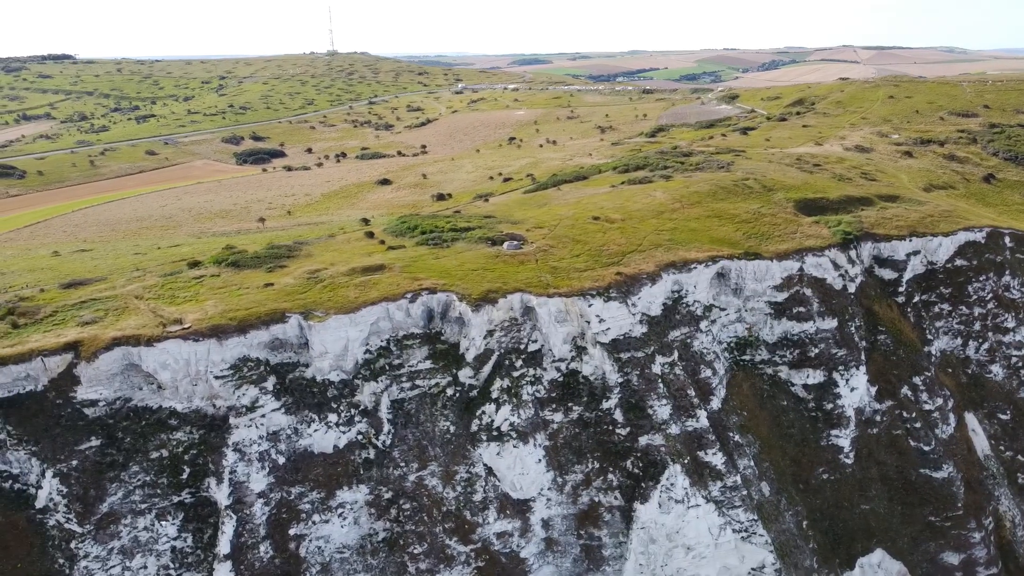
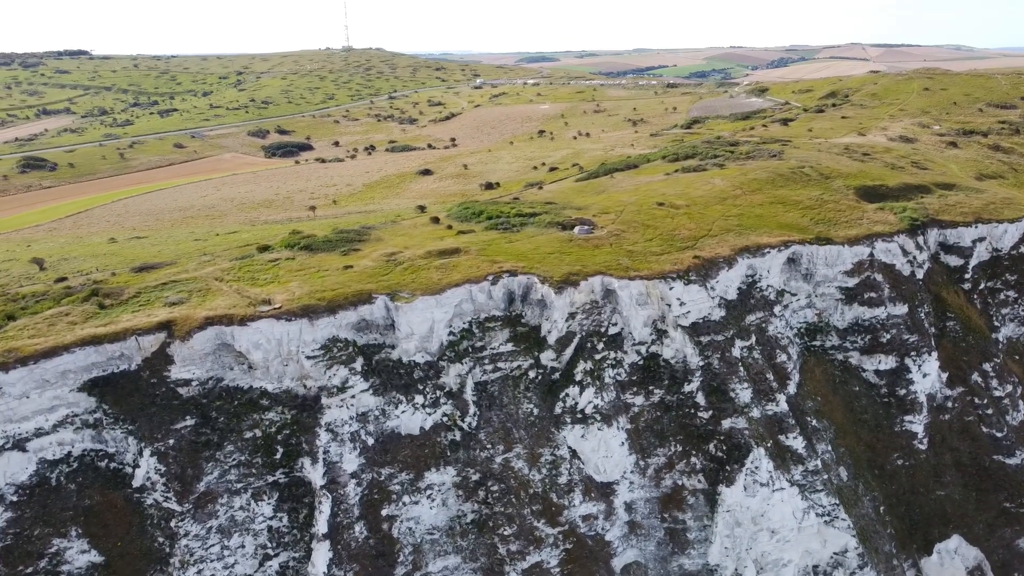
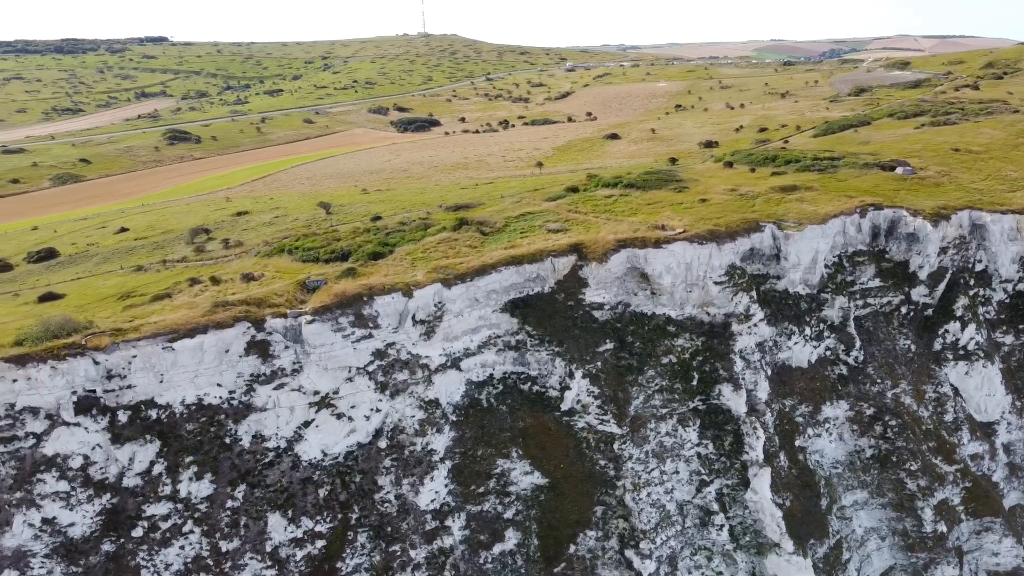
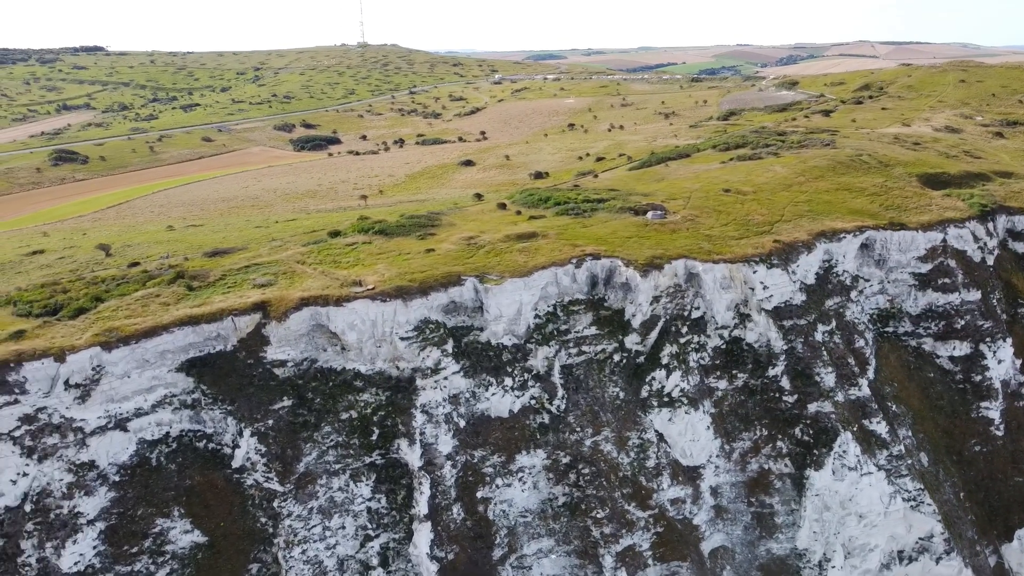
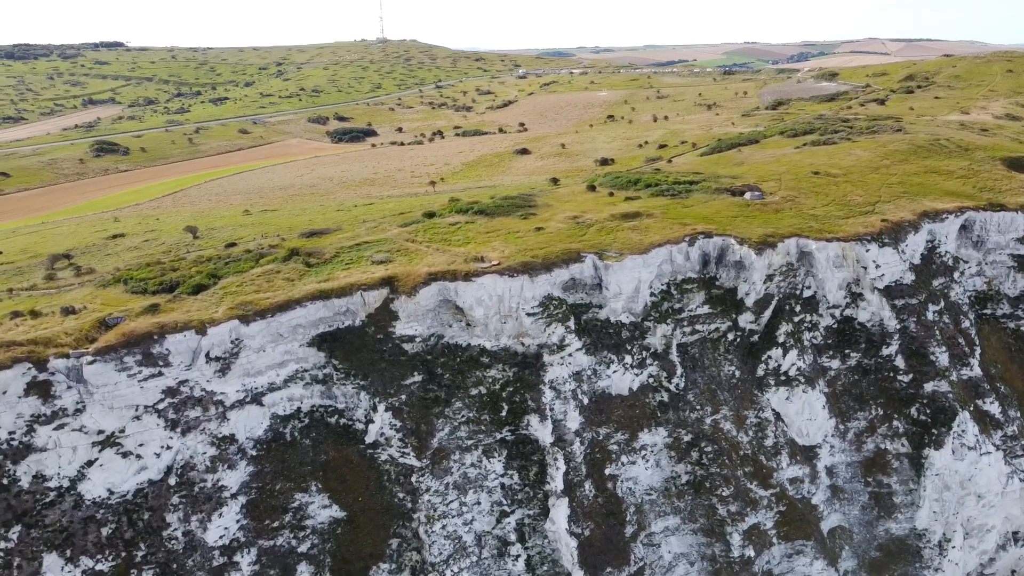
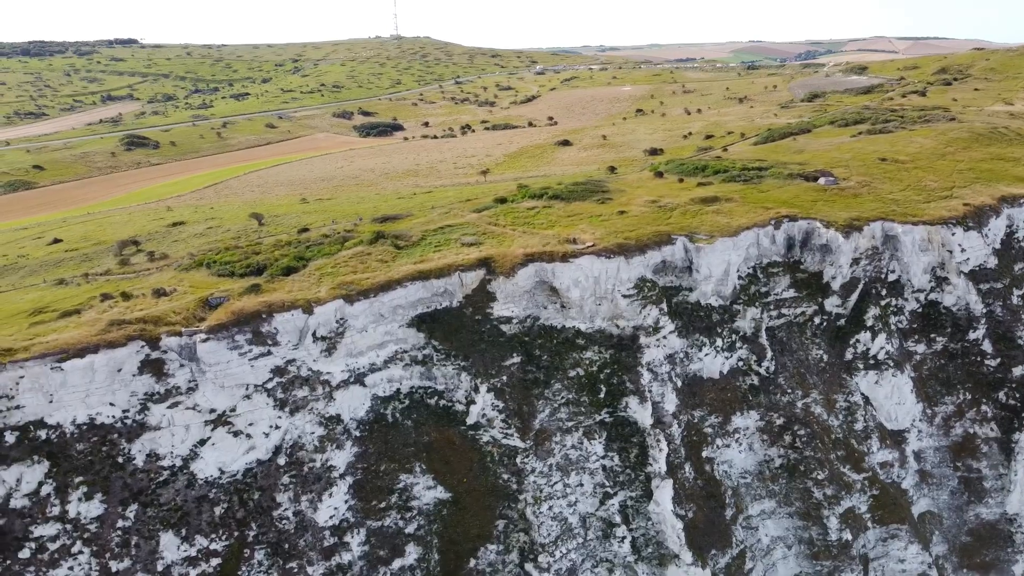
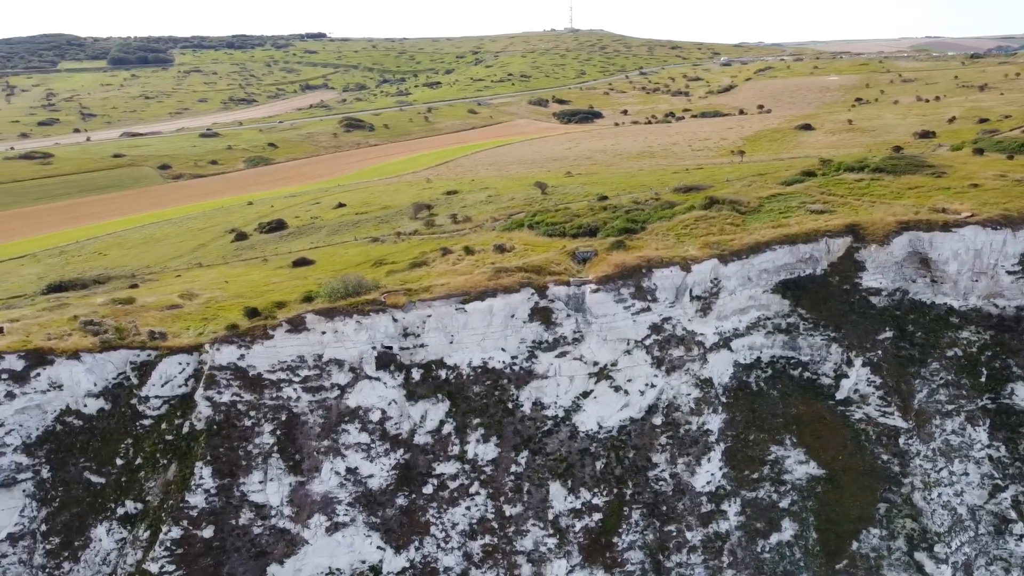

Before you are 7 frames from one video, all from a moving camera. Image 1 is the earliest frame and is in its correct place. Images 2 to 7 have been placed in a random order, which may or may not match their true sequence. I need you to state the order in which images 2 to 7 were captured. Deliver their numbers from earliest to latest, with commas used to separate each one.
2, 4, 5, 6, 3, 7
